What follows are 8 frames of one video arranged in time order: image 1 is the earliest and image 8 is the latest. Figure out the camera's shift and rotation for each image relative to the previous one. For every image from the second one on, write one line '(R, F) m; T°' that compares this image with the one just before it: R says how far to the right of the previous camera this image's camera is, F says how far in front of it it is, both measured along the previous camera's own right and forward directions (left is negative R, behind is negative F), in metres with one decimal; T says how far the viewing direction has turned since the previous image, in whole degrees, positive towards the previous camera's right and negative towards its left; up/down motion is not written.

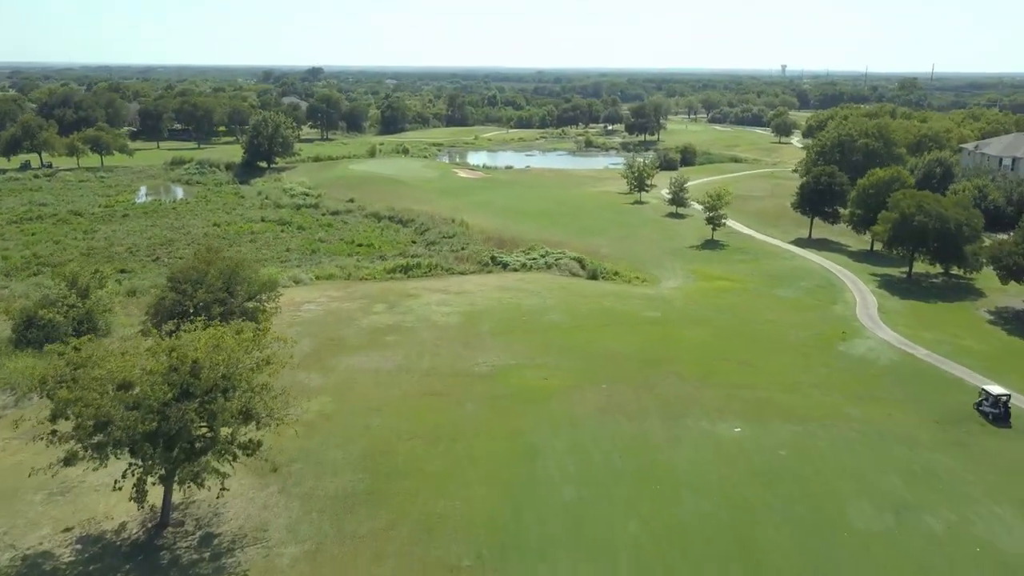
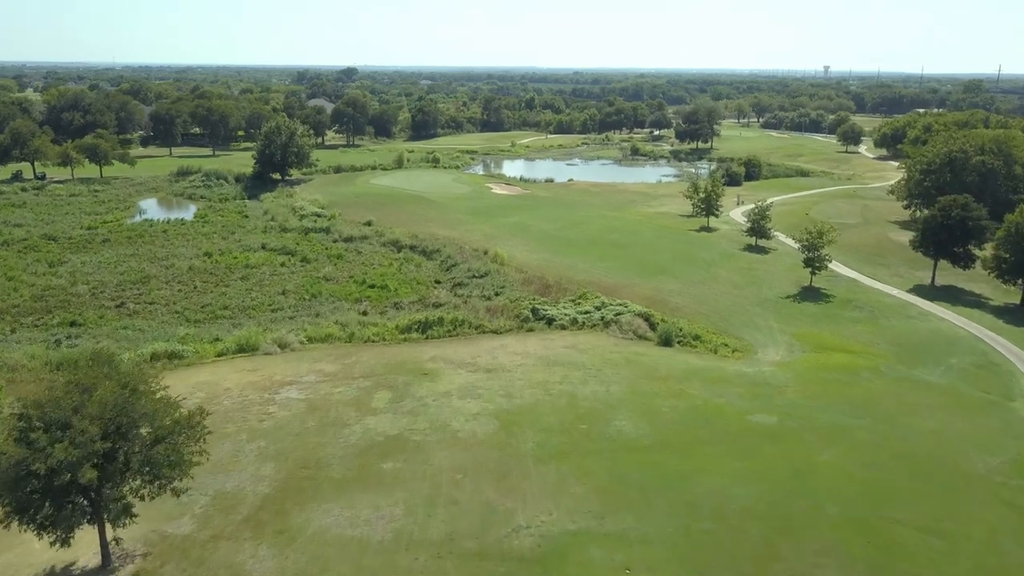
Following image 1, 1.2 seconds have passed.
(-0.6, +8.8) m; -2°
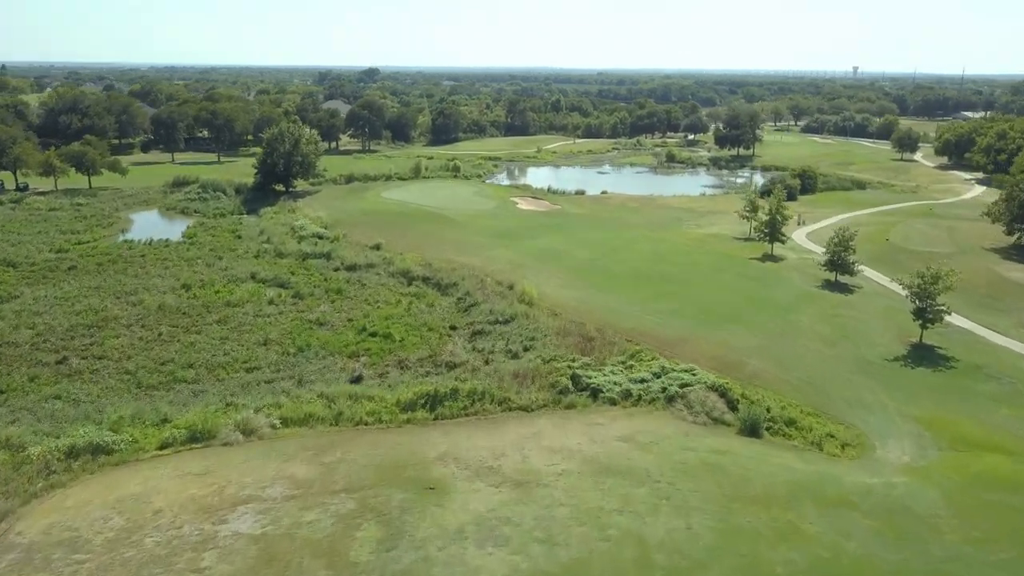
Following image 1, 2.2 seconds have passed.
(-0.4, +7.1) m; -2°
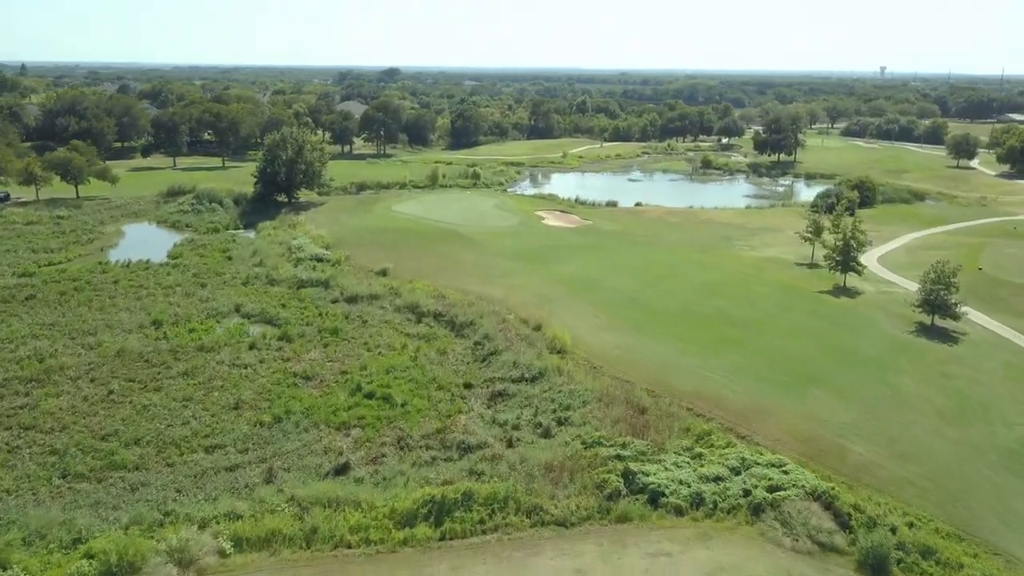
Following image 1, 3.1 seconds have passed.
(-0.3, +6.2) m; -1°
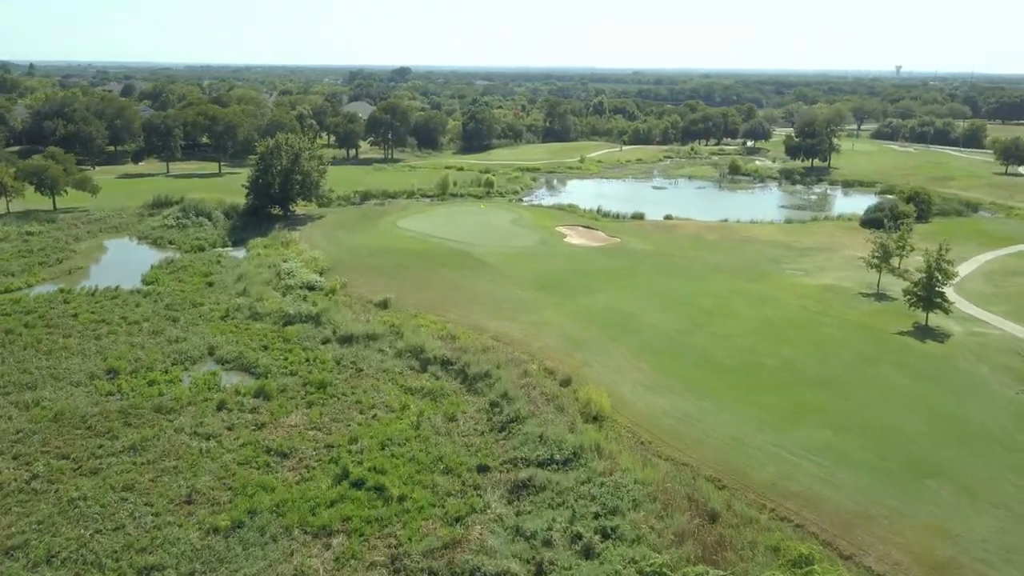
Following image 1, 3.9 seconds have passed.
(-0.4, +5.5) m; -1°
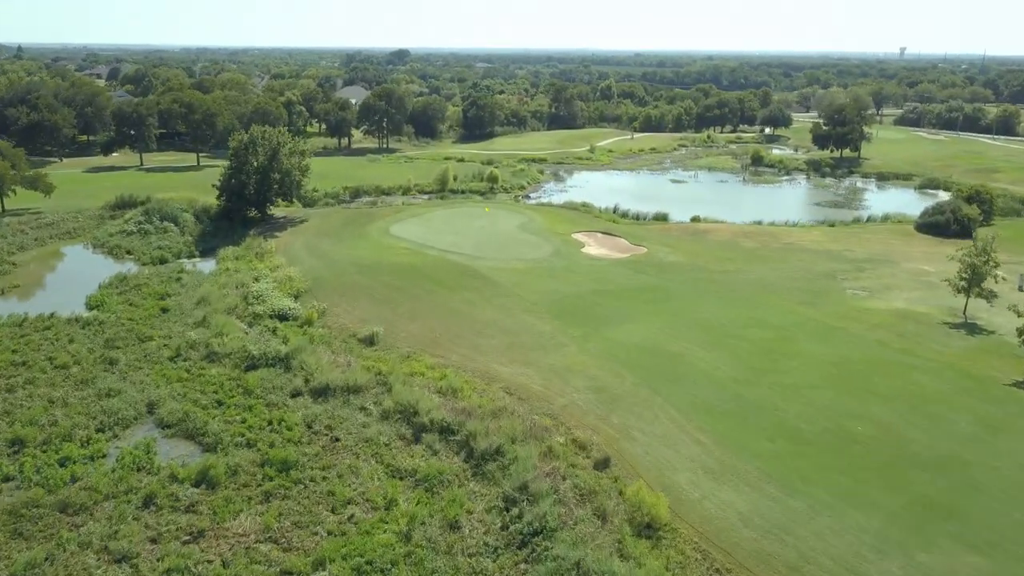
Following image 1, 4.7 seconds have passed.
(-0.5, +6.3) m; 0°
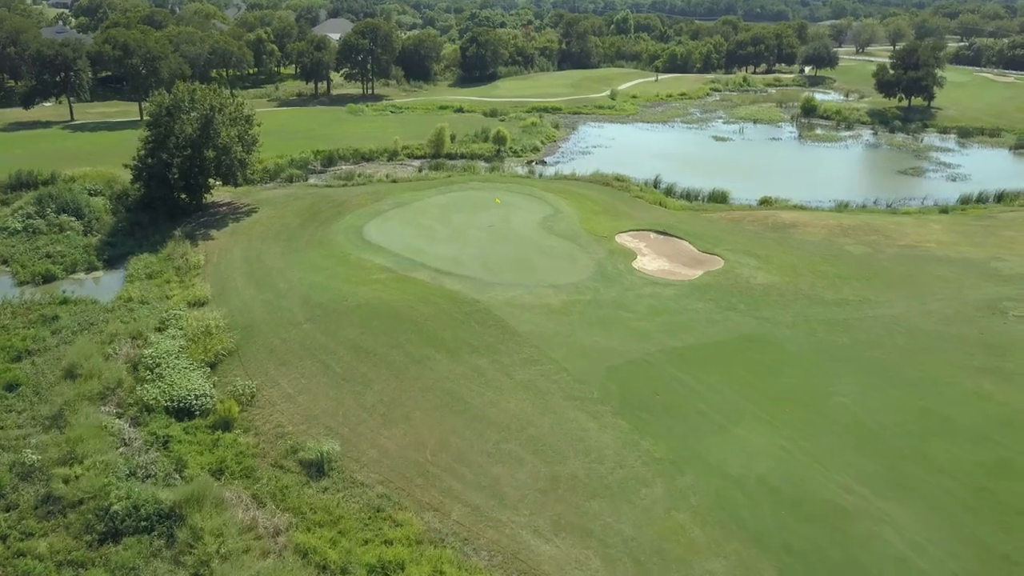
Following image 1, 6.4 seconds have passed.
(-0.9, +11.5) m; 0°
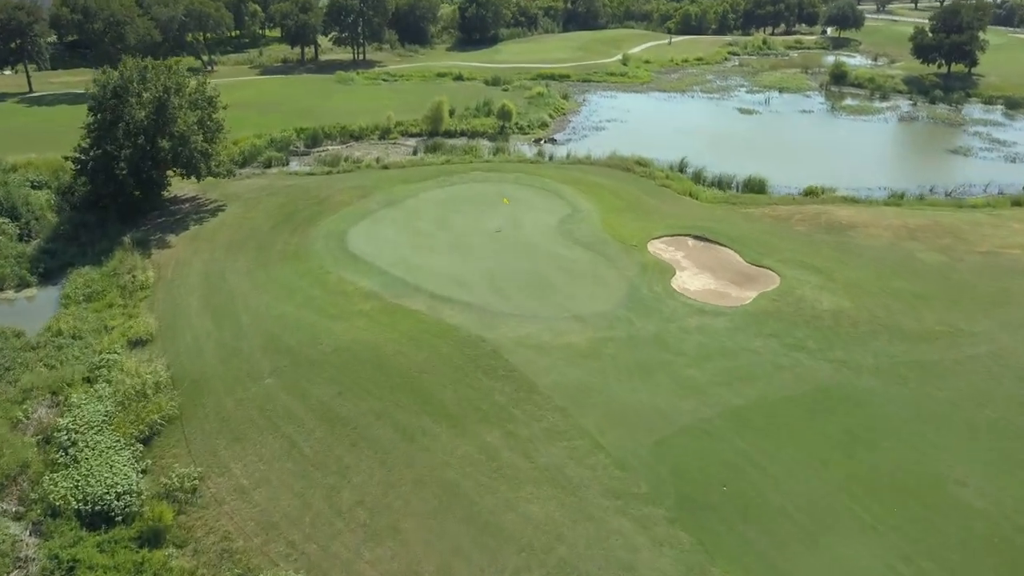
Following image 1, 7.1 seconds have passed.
(-0.4, +4.9) m; 0°
